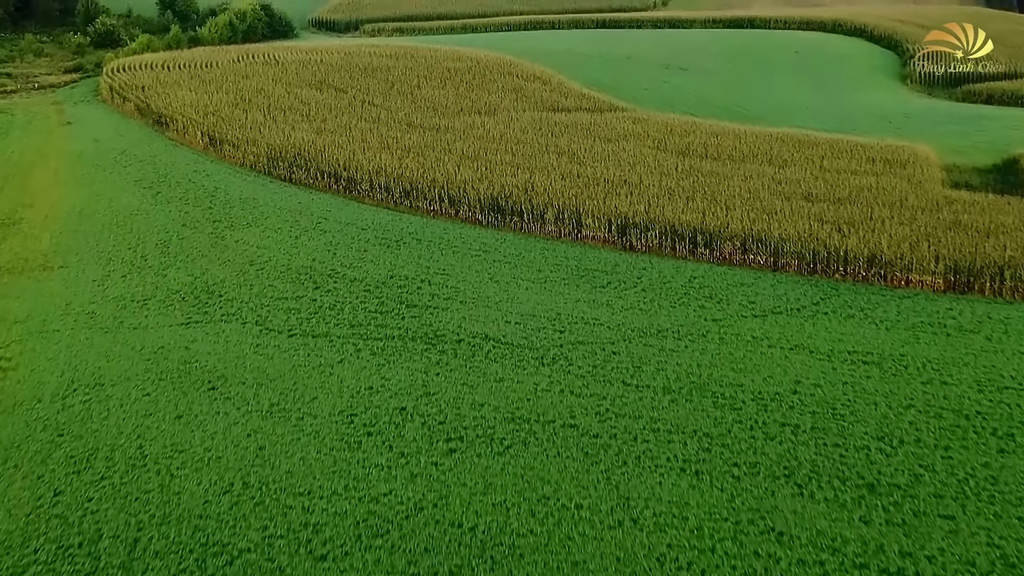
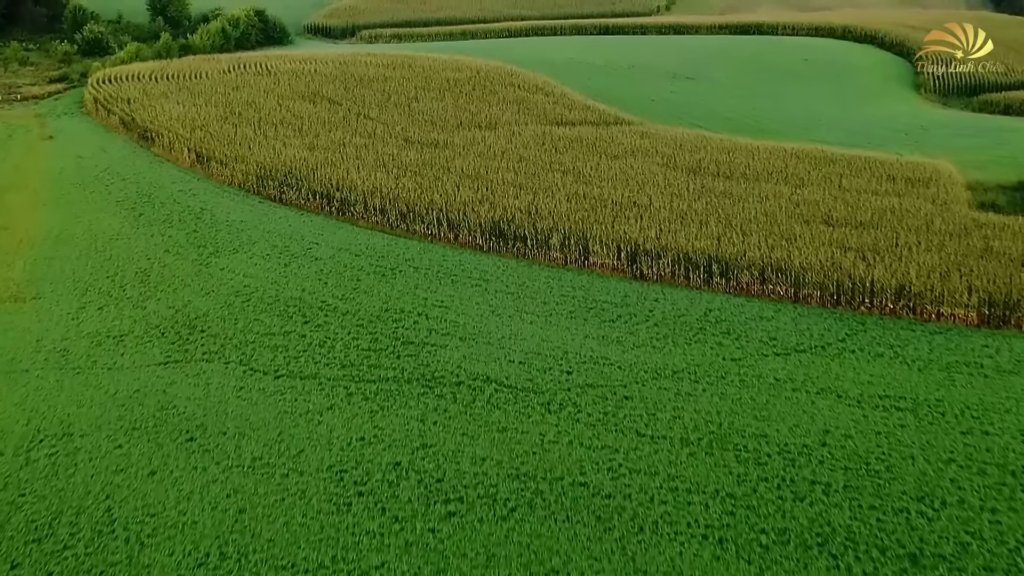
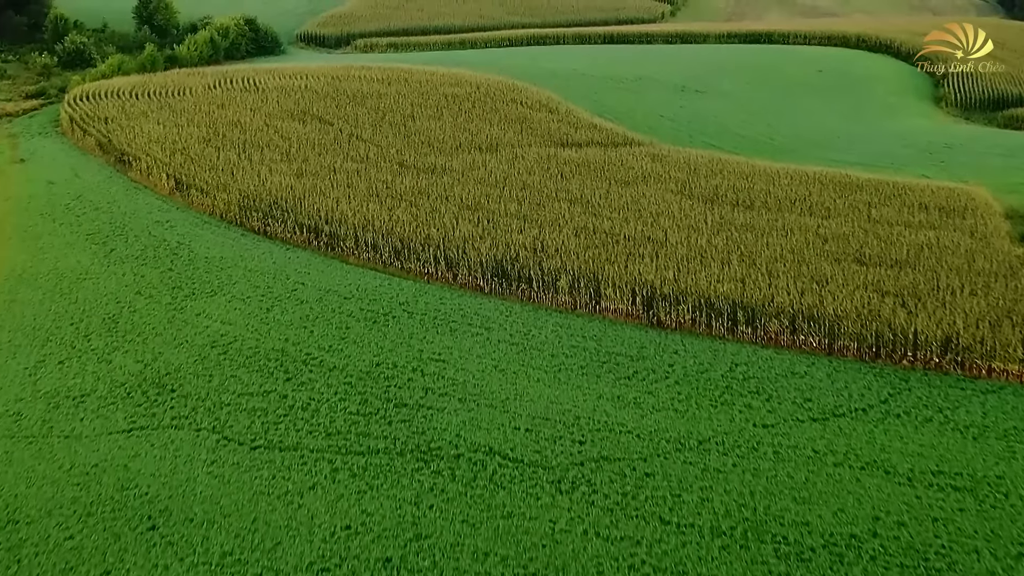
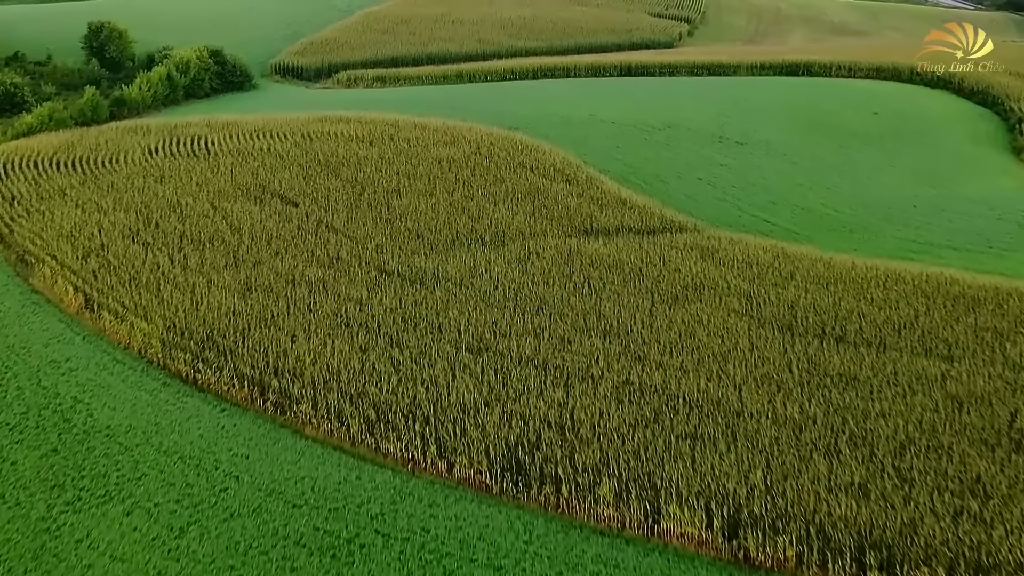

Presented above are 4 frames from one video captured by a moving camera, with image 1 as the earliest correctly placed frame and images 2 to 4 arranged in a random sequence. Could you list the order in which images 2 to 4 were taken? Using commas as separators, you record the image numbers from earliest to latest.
2, 3, 4
